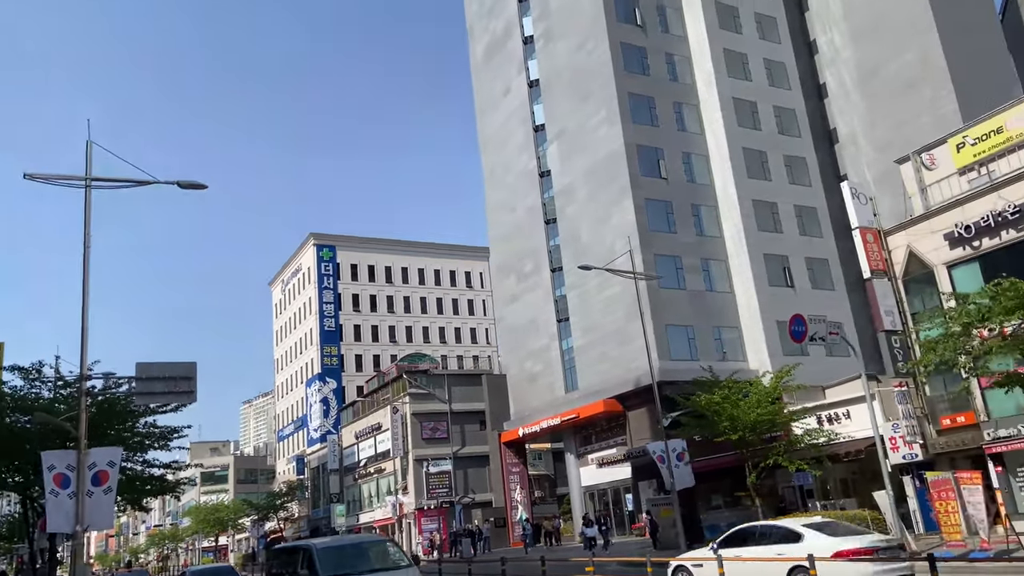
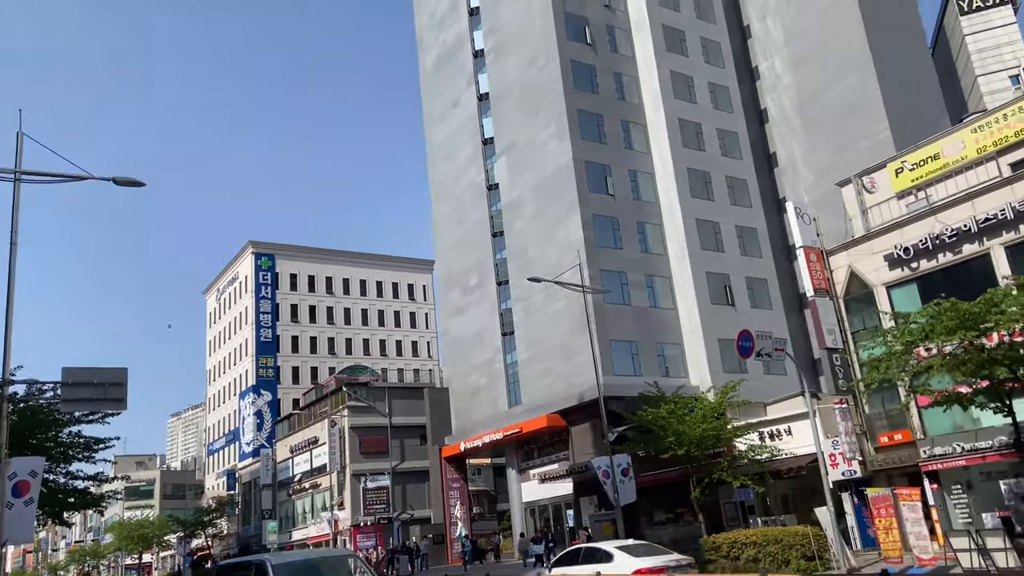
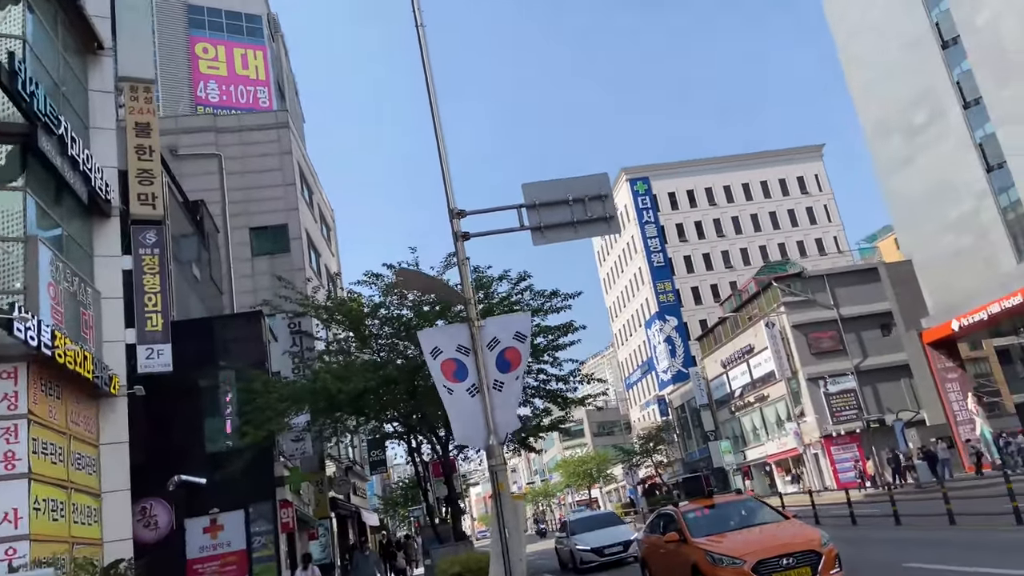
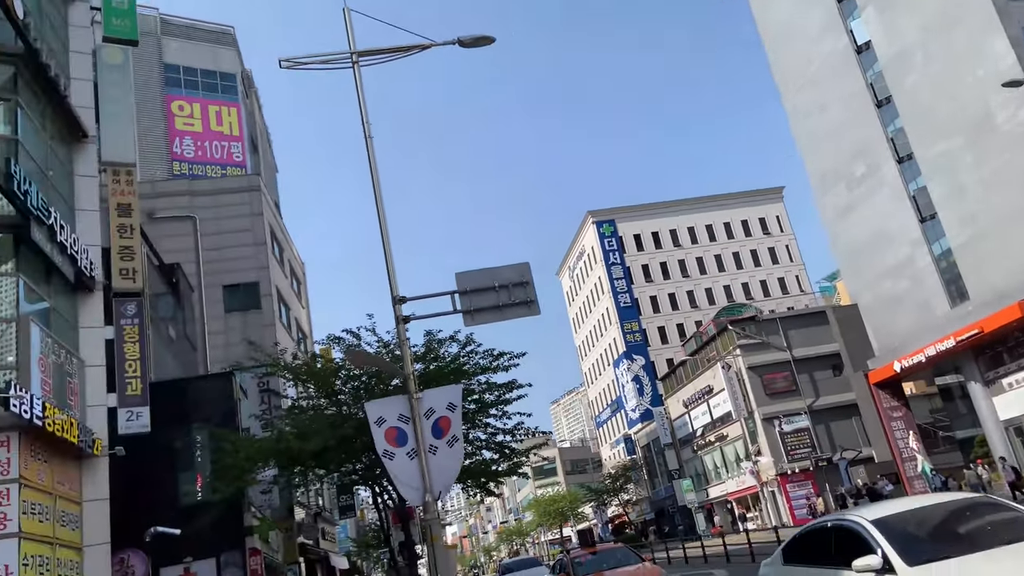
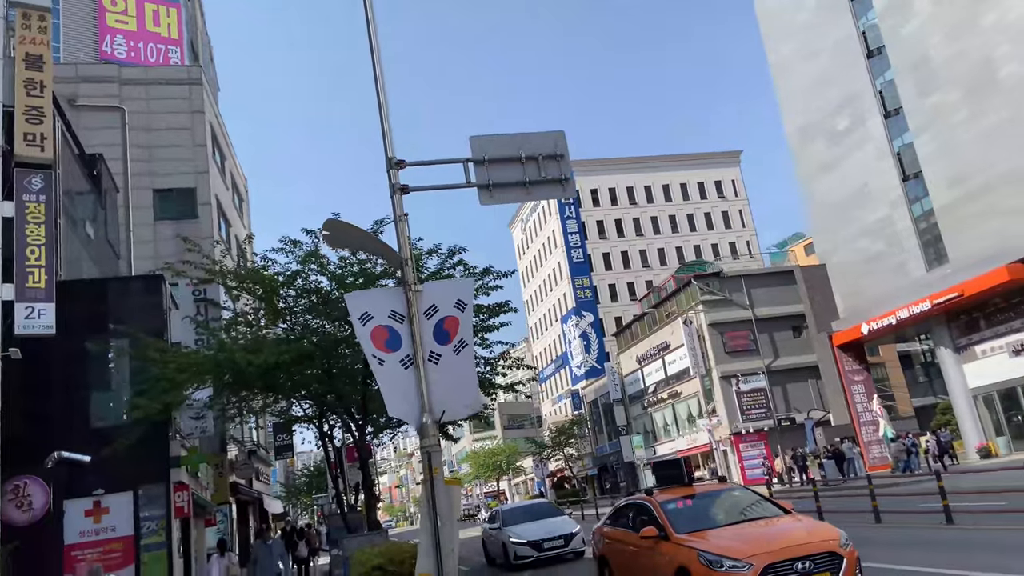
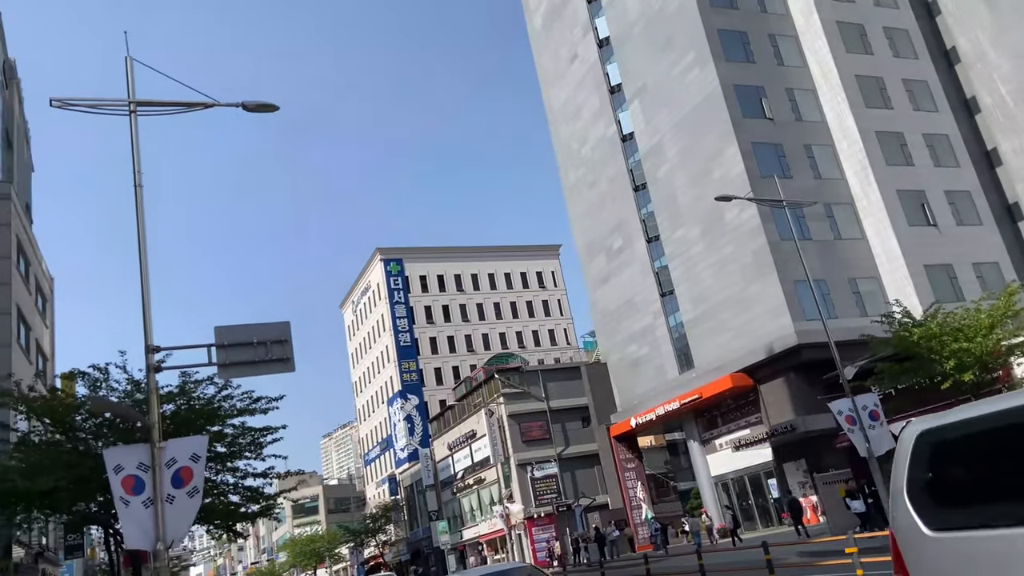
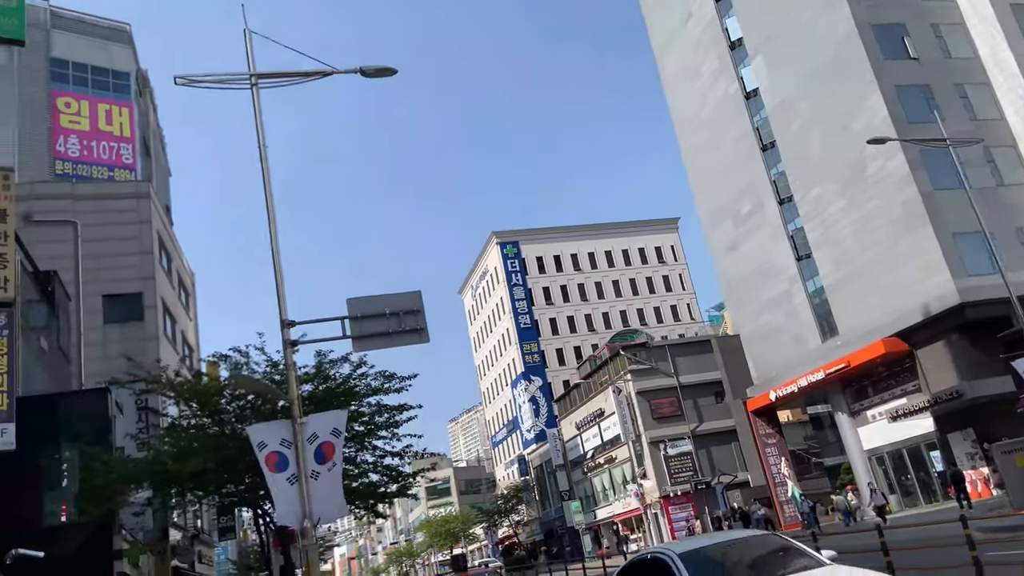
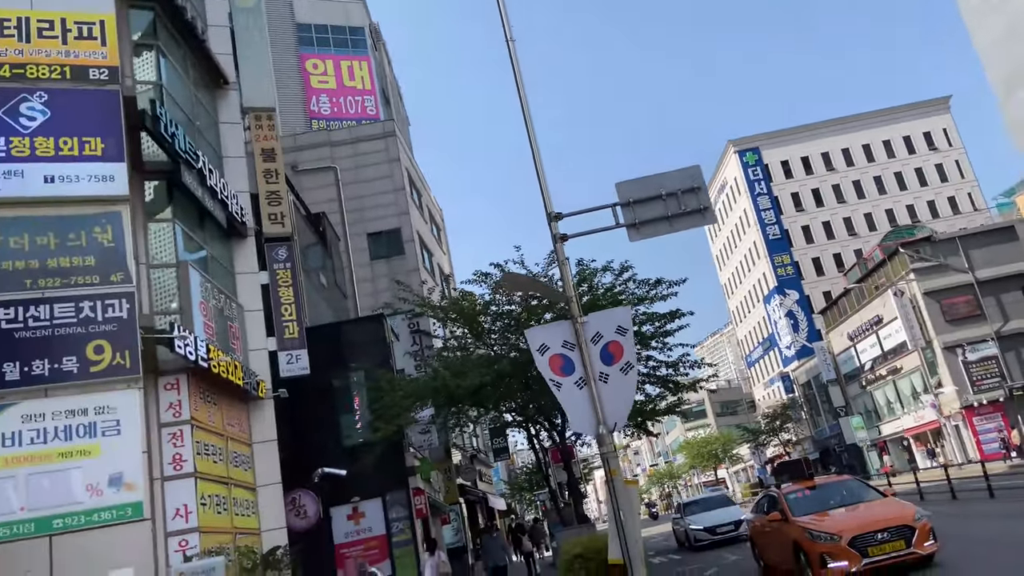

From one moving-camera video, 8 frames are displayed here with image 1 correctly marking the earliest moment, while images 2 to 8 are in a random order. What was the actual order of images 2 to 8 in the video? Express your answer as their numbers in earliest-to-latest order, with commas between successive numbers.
2, 6, 7, 4, 8, 3, 5
